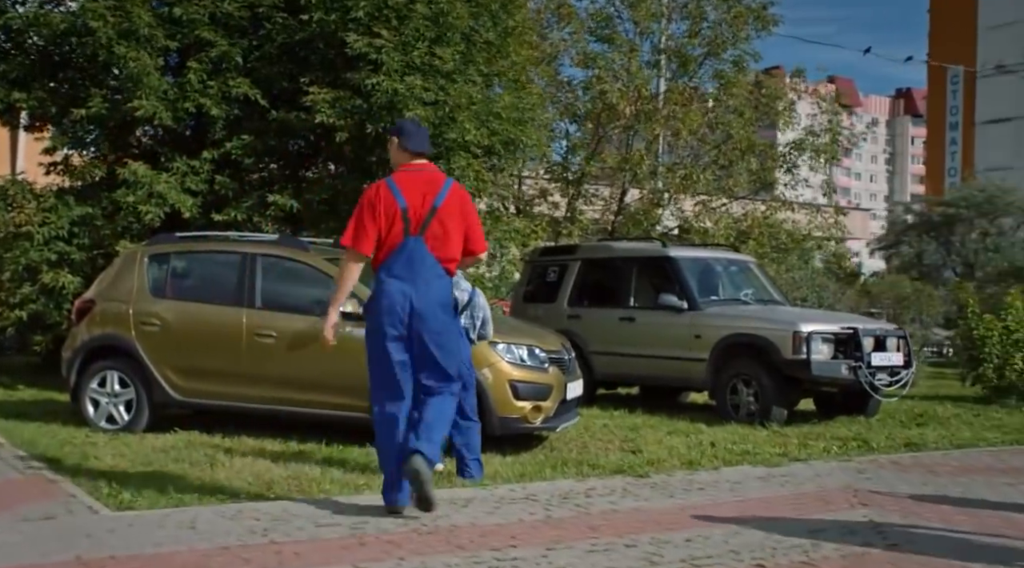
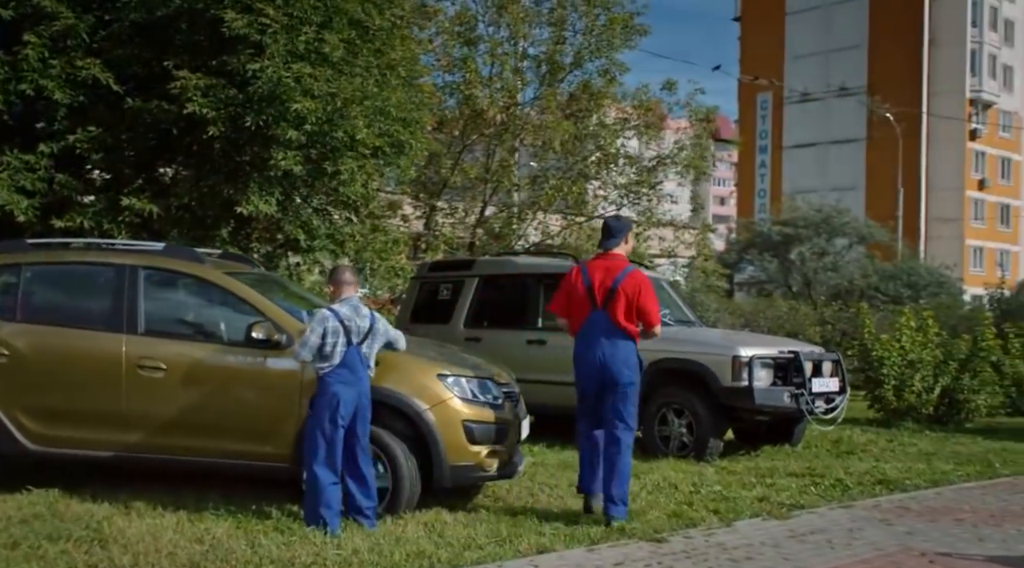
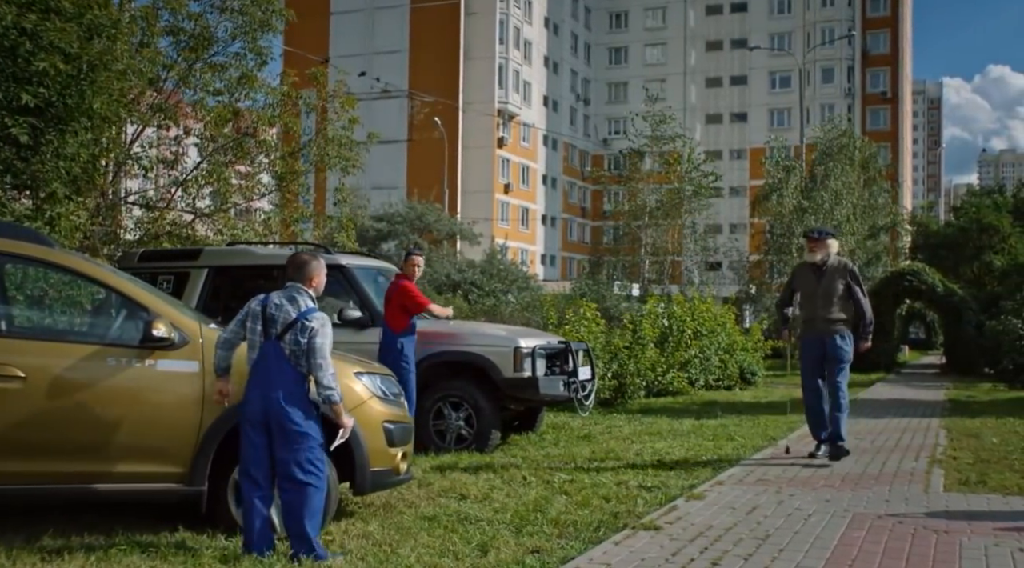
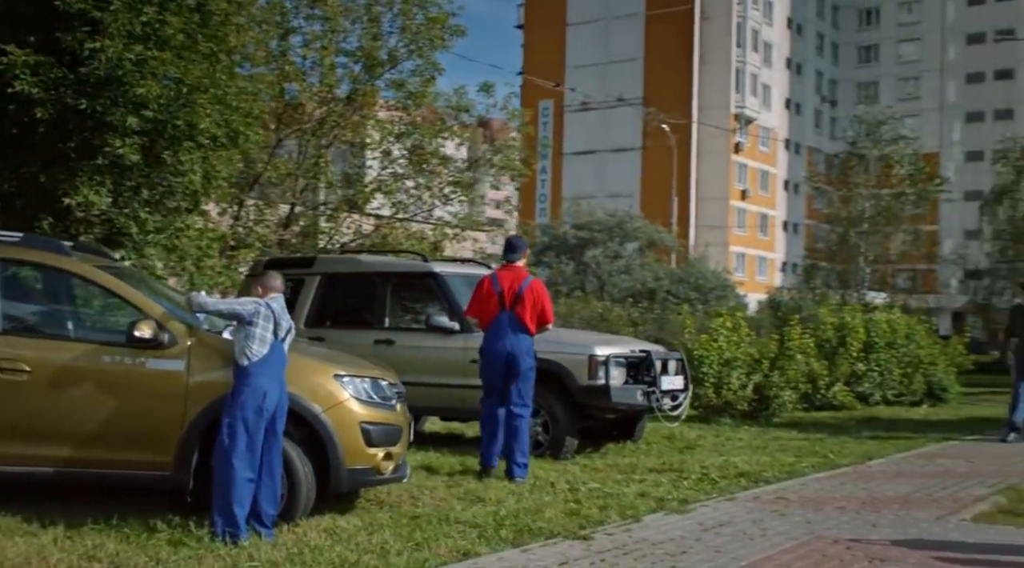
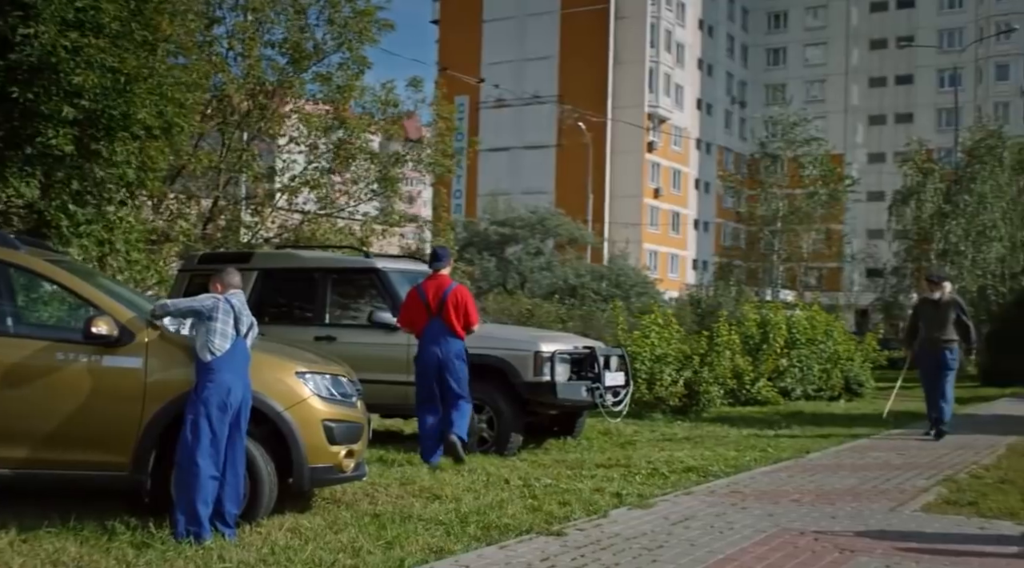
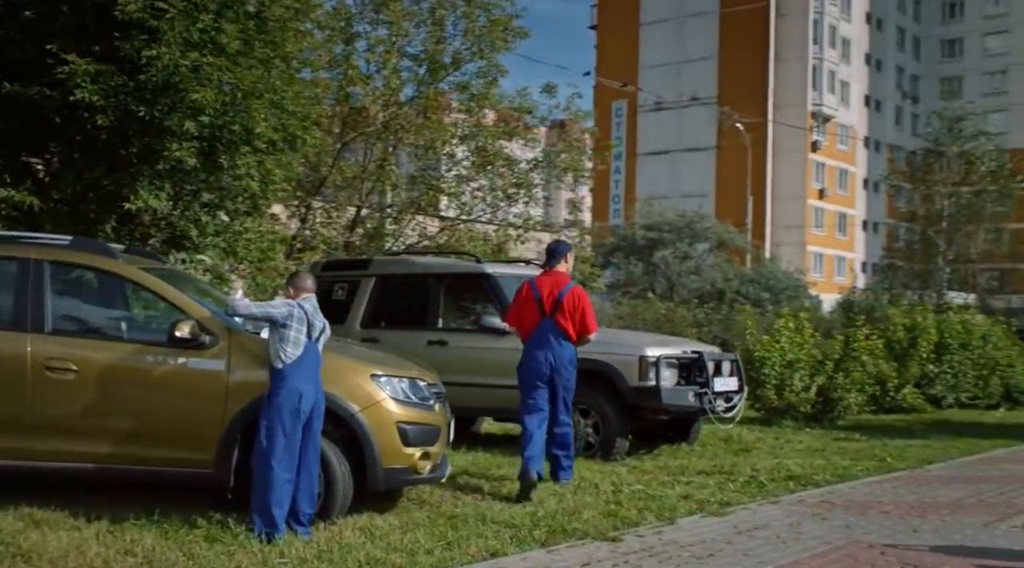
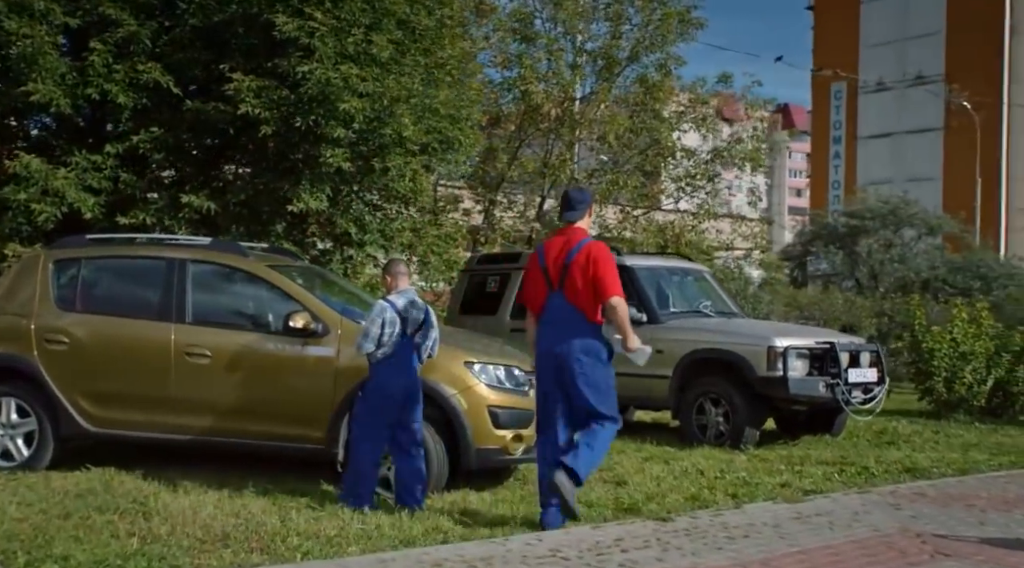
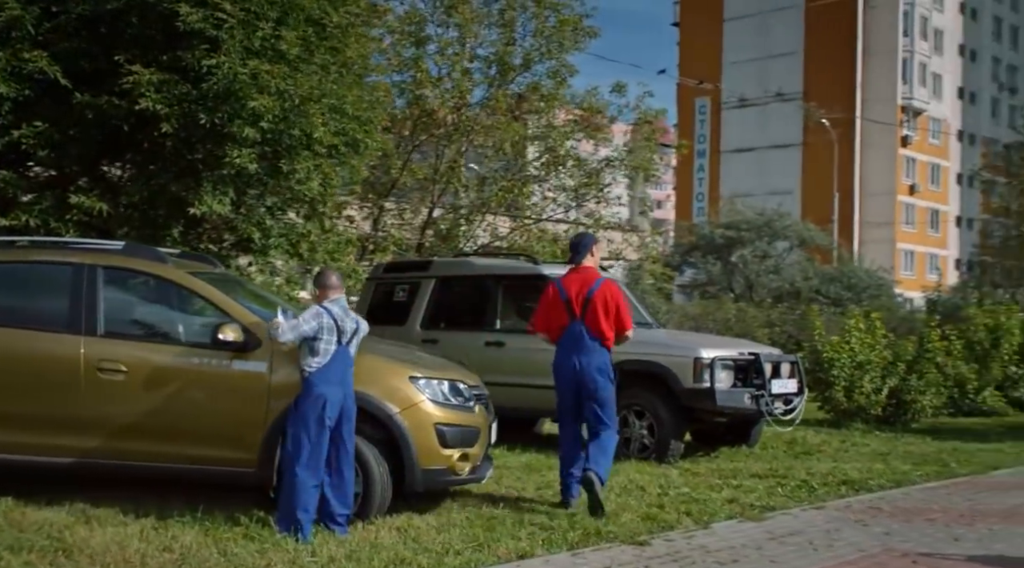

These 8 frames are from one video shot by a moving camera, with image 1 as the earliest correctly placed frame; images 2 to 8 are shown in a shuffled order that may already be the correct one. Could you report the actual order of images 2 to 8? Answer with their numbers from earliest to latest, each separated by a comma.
7, 2, 8, 6, 4, 5, 3
